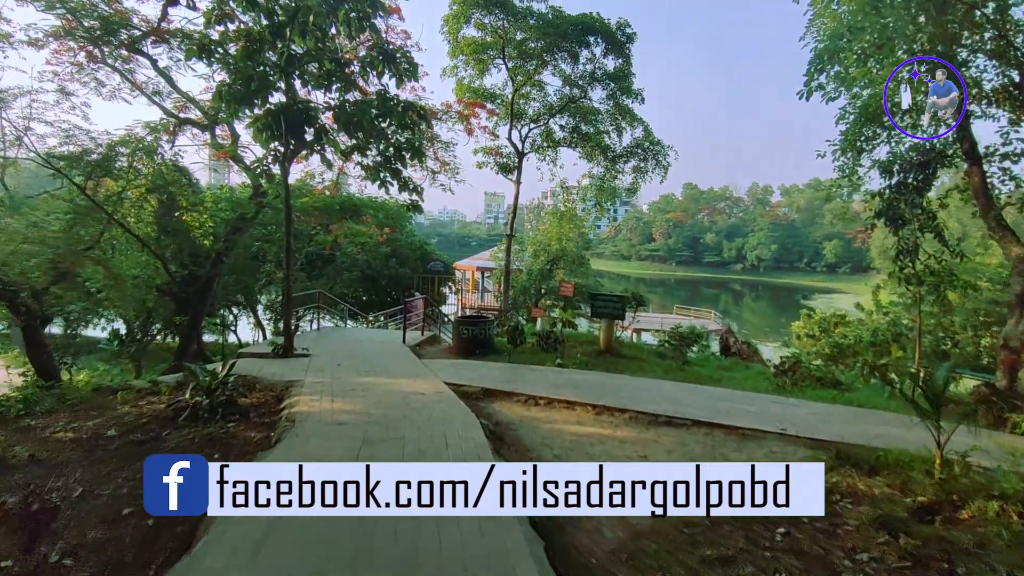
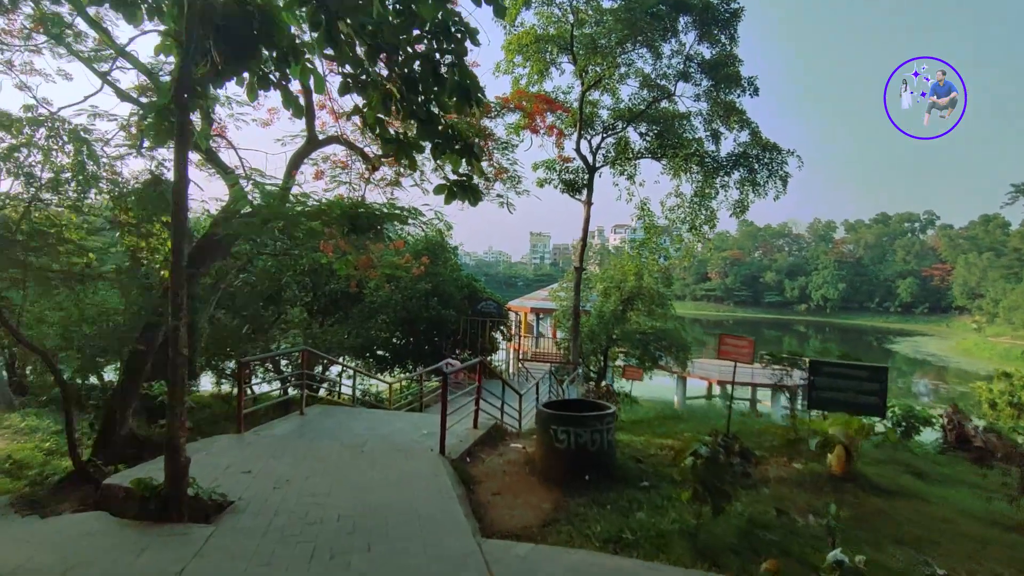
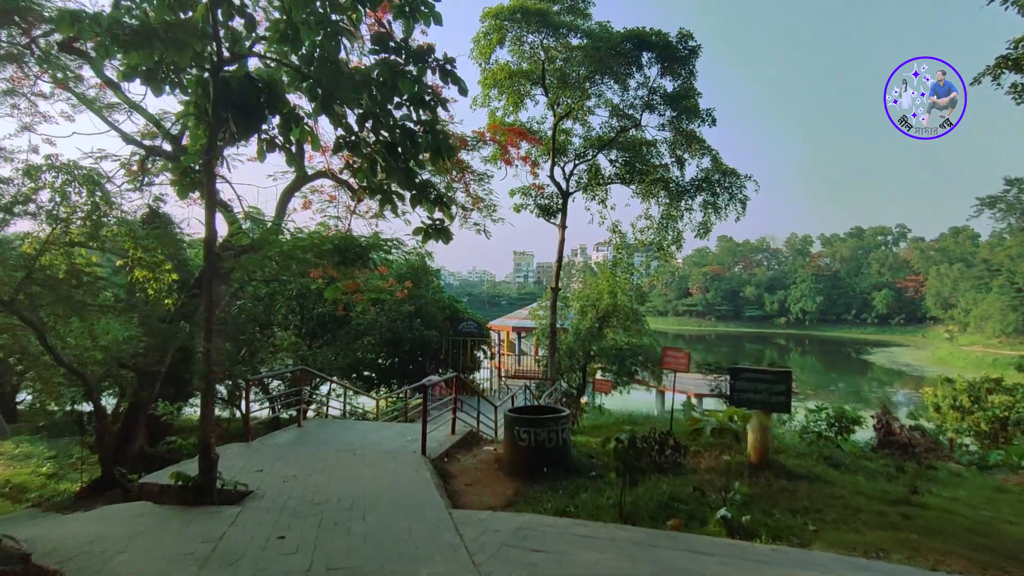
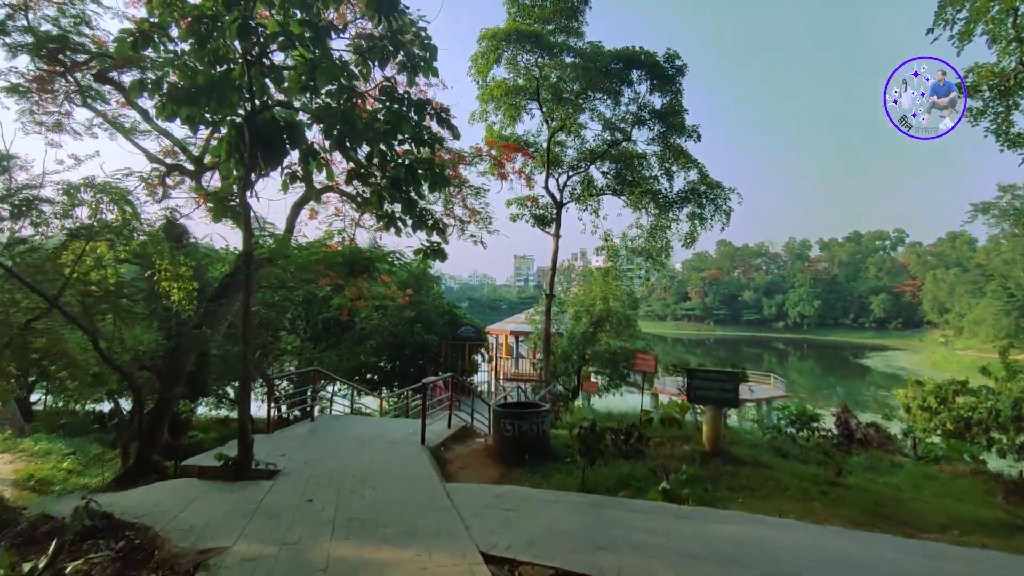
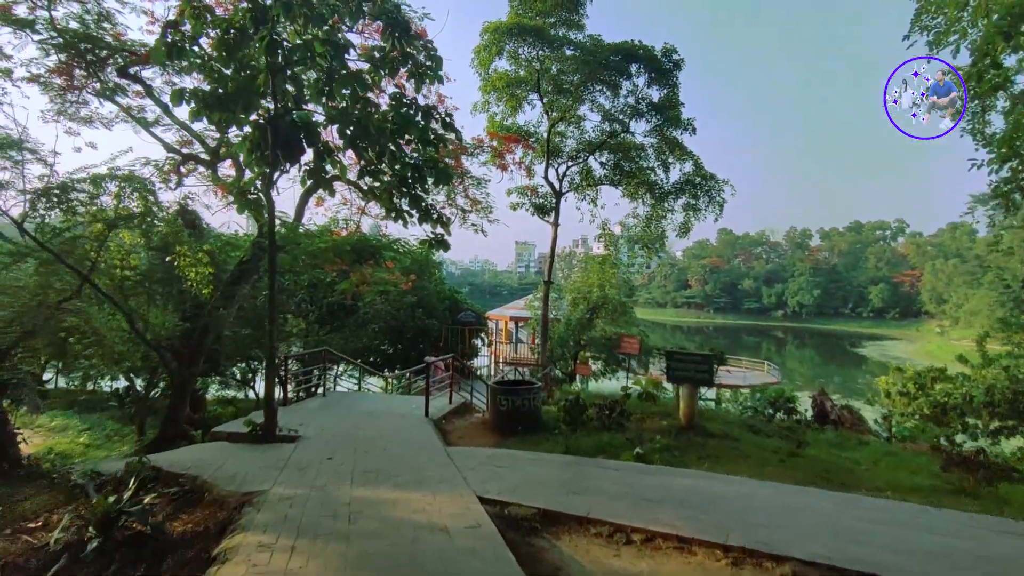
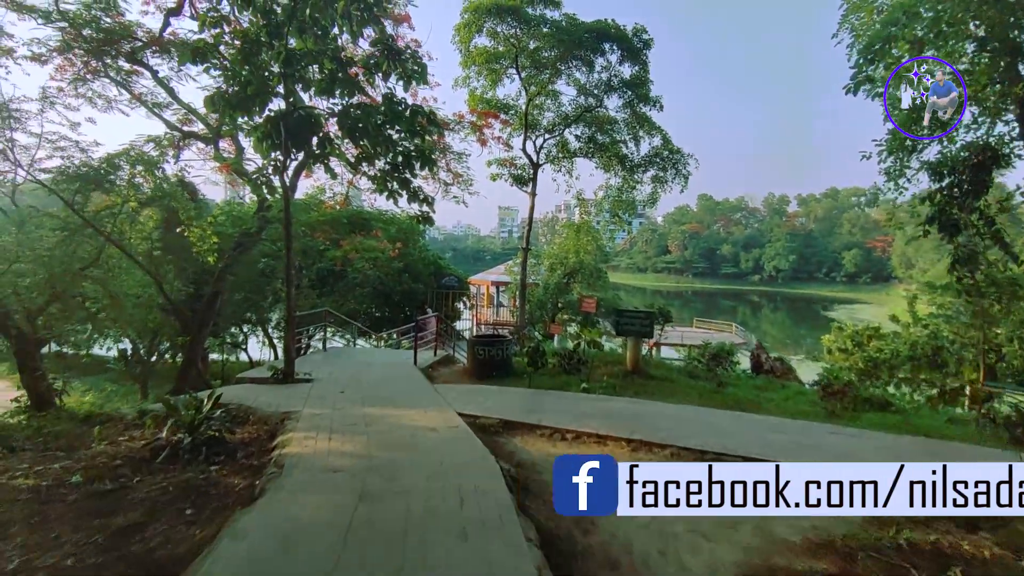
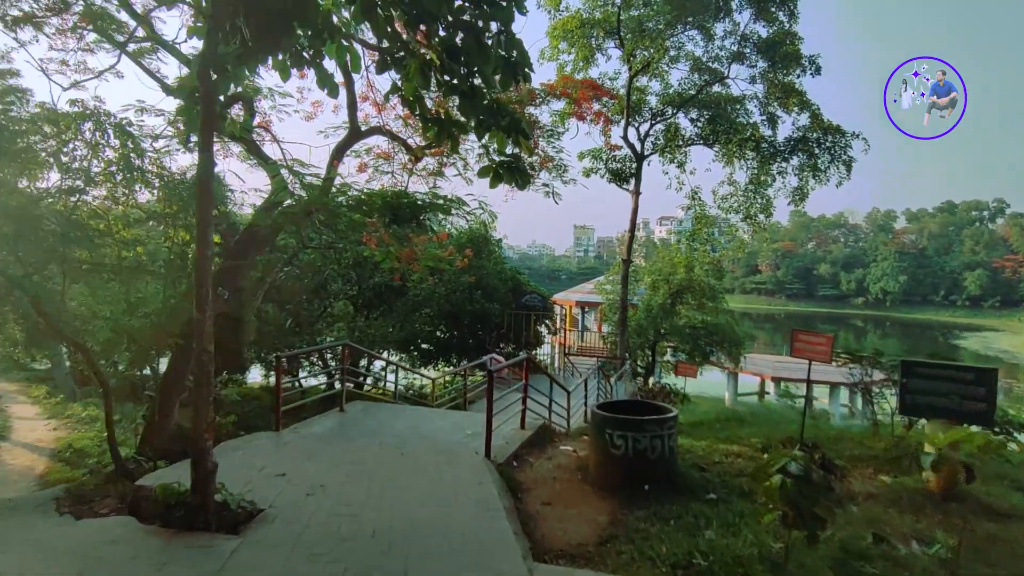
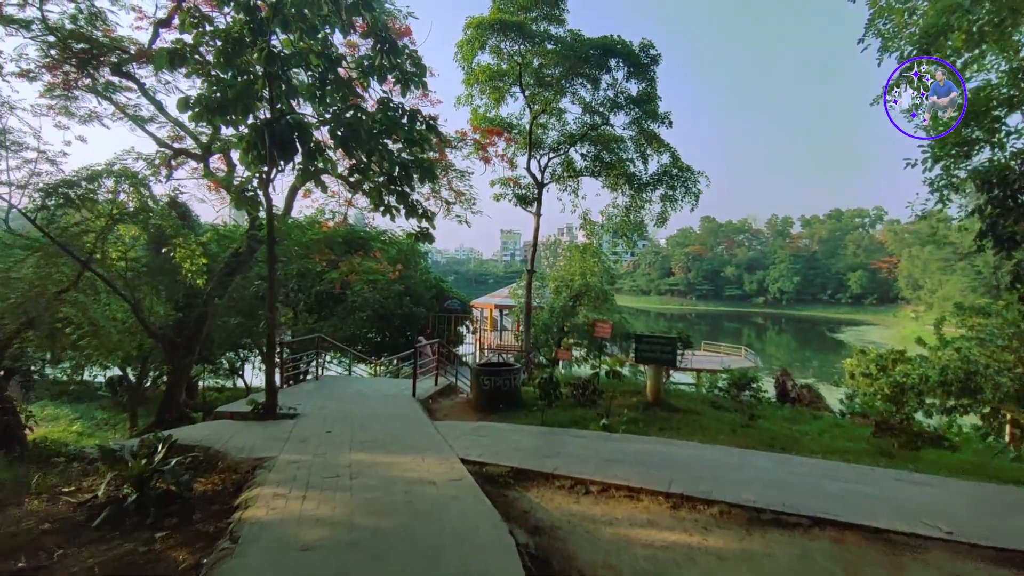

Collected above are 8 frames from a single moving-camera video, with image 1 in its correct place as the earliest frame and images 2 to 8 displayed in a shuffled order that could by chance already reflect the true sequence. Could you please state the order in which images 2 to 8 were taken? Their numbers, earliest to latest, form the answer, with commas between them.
6, 8, 5, 4, 3, 2, 7
